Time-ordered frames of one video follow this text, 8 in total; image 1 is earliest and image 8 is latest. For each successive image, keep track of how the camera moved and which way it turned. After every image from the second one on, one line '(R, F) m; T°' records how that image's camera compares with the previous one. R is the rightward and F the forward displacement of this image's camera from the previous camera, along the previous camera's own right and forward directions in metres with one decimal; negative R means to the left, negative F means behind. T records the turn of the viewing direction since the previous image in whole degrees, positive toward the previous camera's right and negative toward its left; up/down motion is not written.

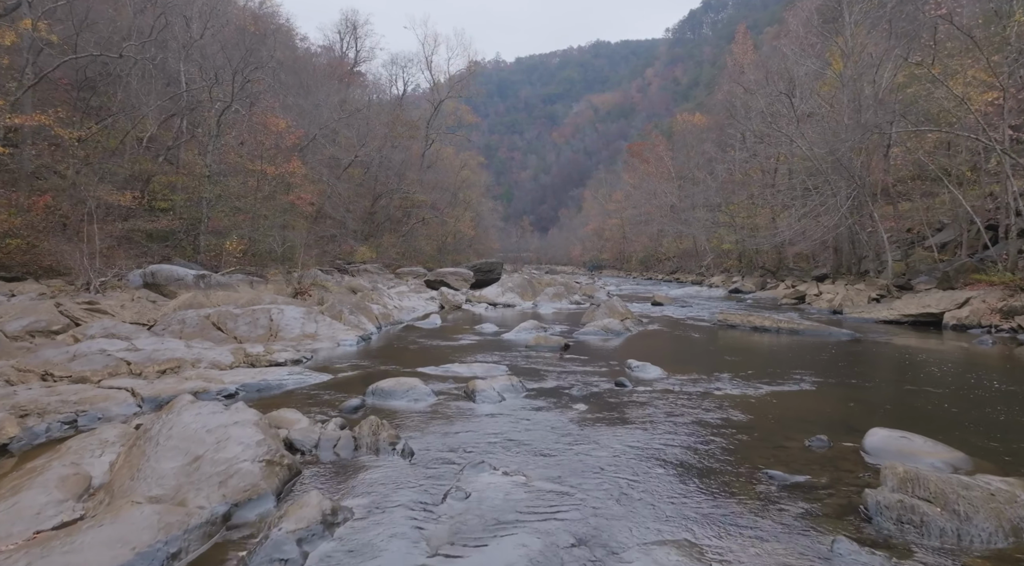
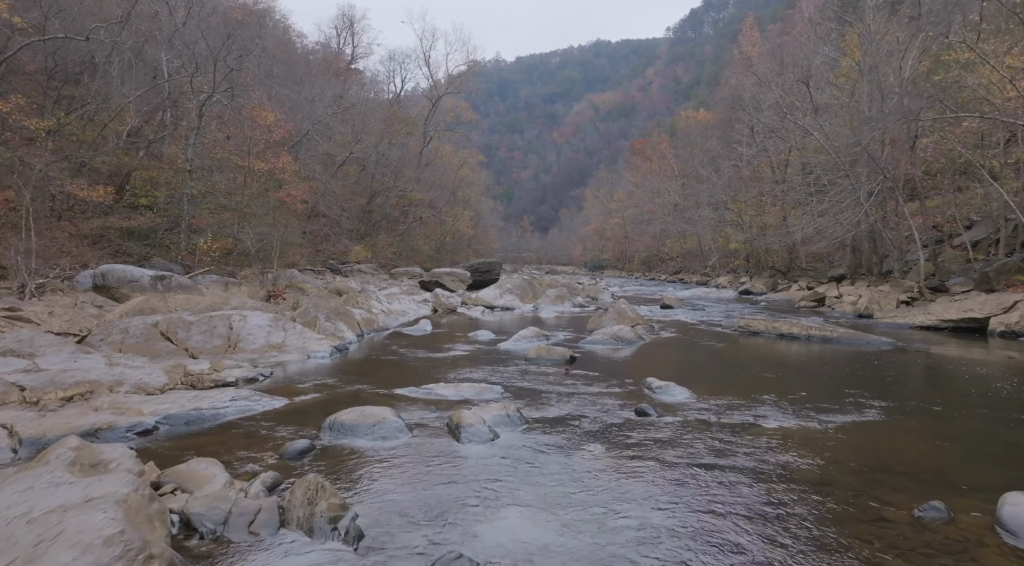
(0.0, +1.2) m; 0°
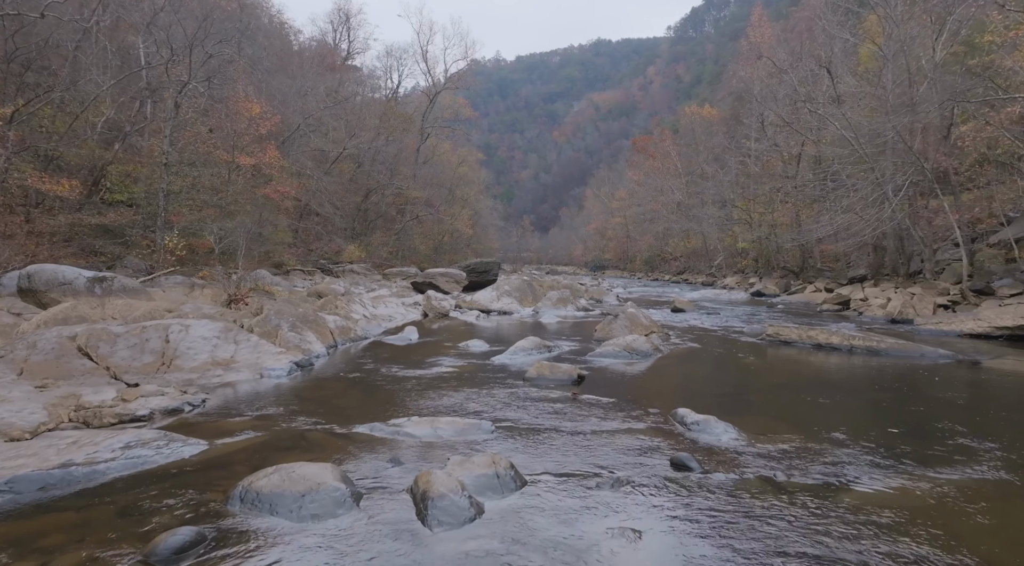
(0.0, +1.3) m; 0°
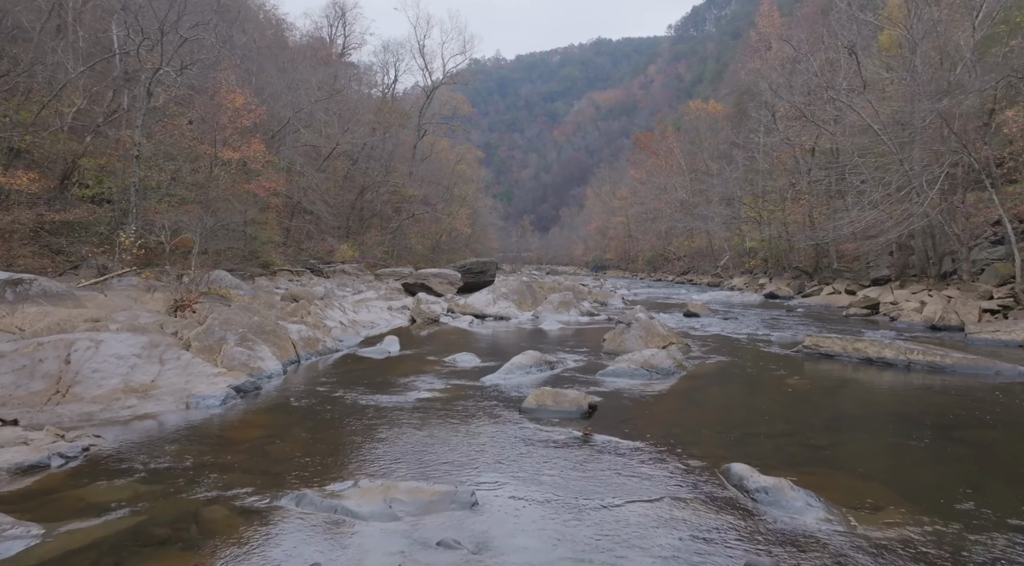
(0.0, +1.3) m; 0°
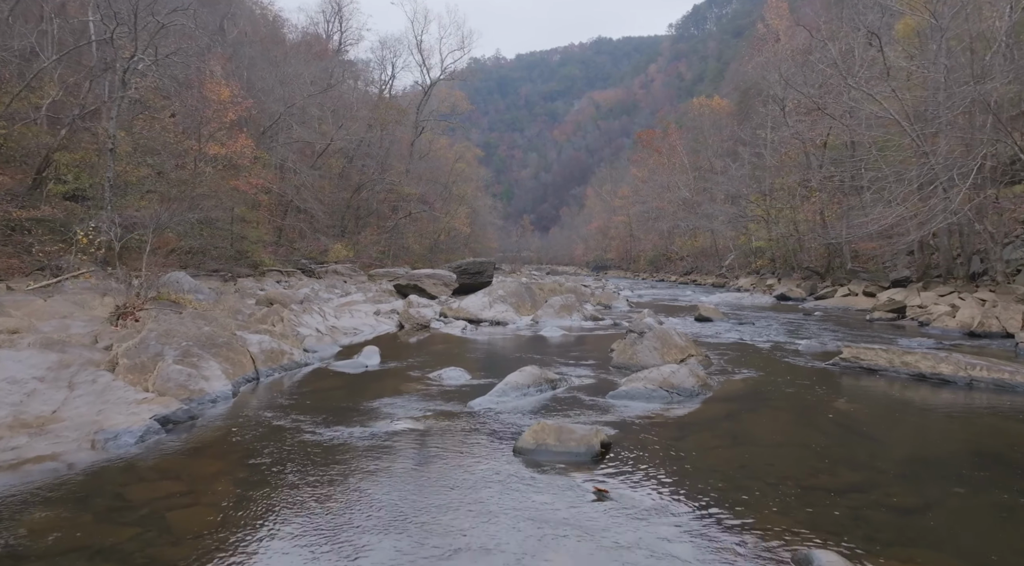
(0.0, +1.0) m; 0°
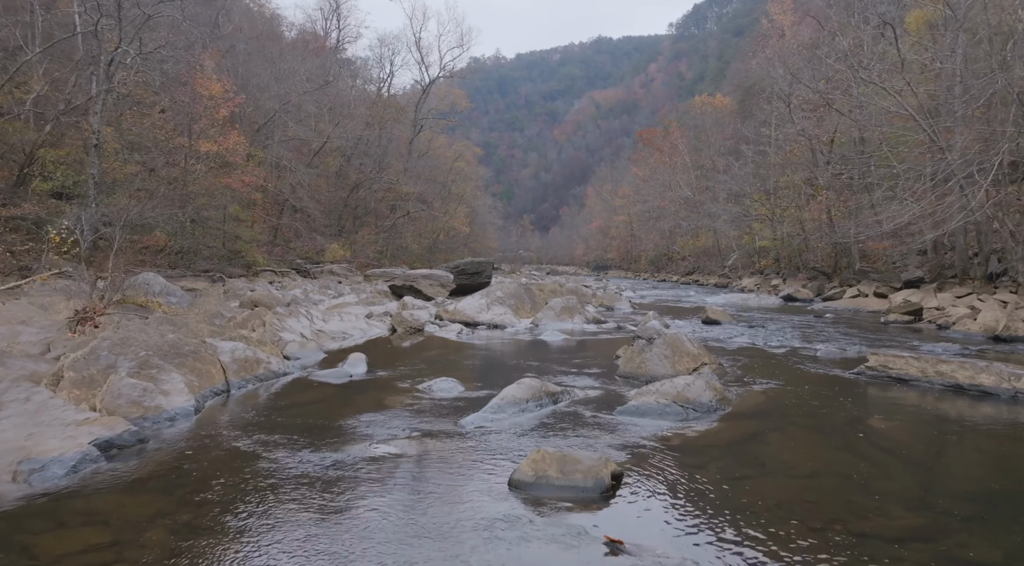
(0.0, +0.6) m; 0°
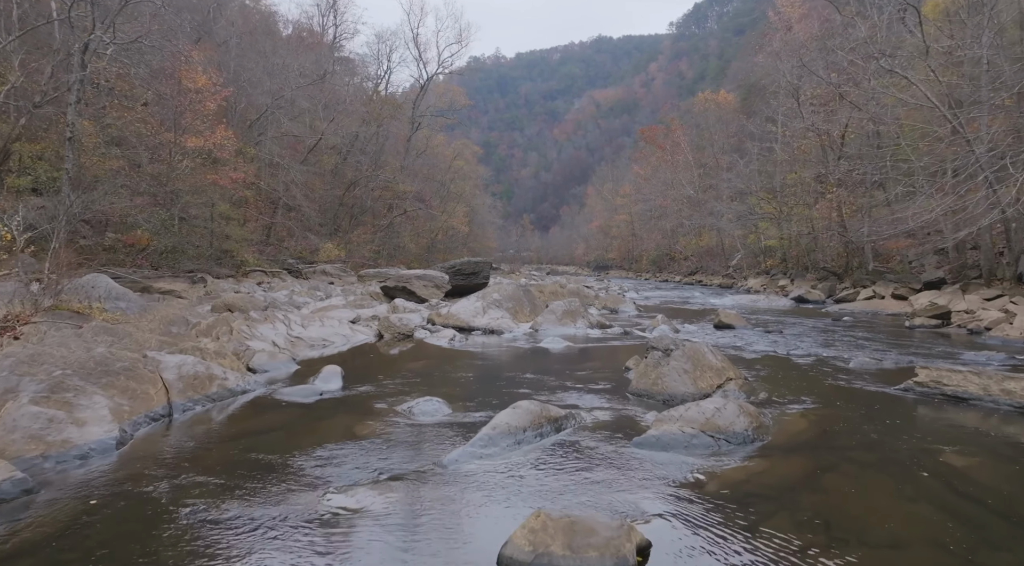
(0.0, +0.9) m; 0°
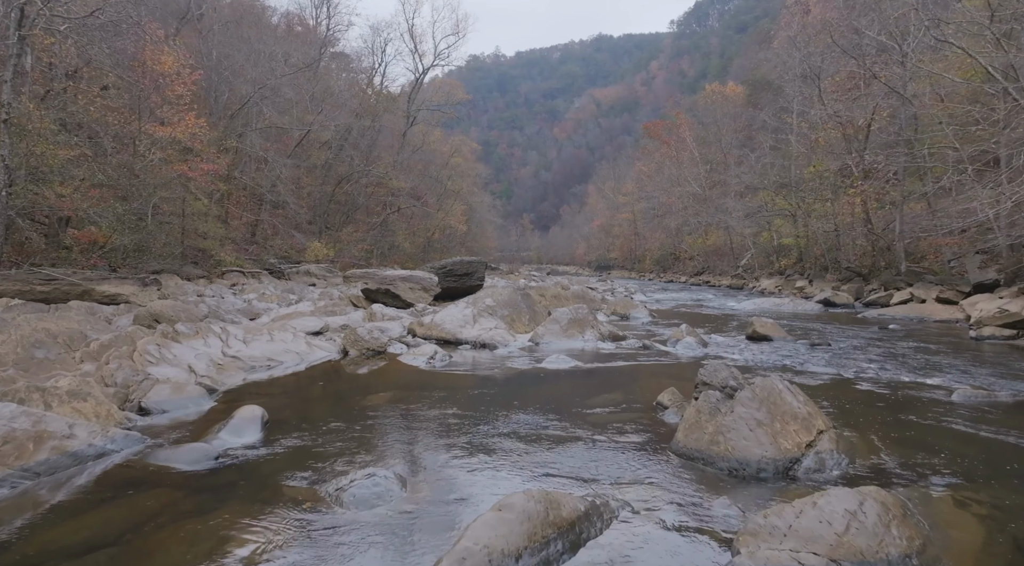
(0.0, +1.8) m; 0°
